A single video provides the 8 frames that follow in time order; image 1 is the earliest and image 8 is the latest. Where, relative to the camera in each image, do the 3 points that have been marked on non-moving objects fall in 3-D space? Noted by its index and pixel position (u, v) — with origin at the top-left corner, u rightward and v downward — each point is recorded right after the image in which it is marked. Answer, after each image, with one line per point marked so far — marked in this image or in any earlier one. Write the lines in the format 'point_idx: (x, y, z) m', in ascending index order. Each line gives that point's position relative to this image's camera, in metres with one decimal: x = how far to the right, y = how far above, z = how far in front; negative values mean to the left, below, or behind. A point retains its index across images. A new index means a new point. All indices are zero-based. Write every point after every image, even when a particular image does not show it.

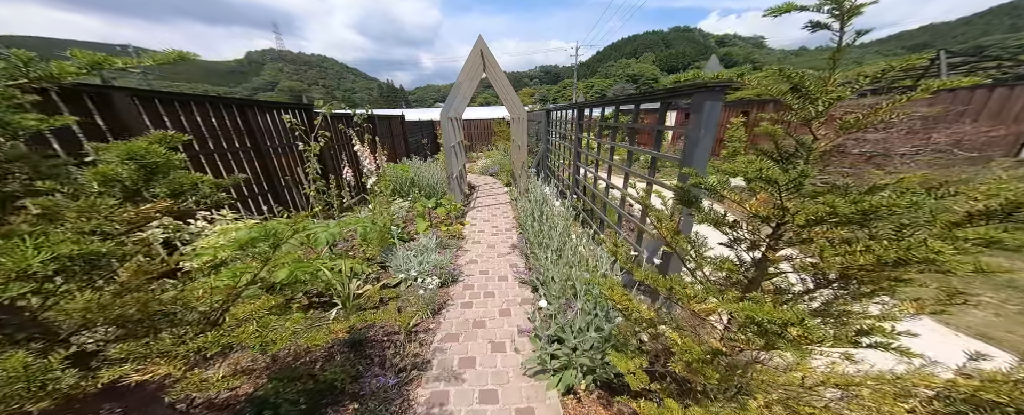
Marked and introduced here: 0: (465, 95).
0: (-0.9, +2.1, +4.6) m
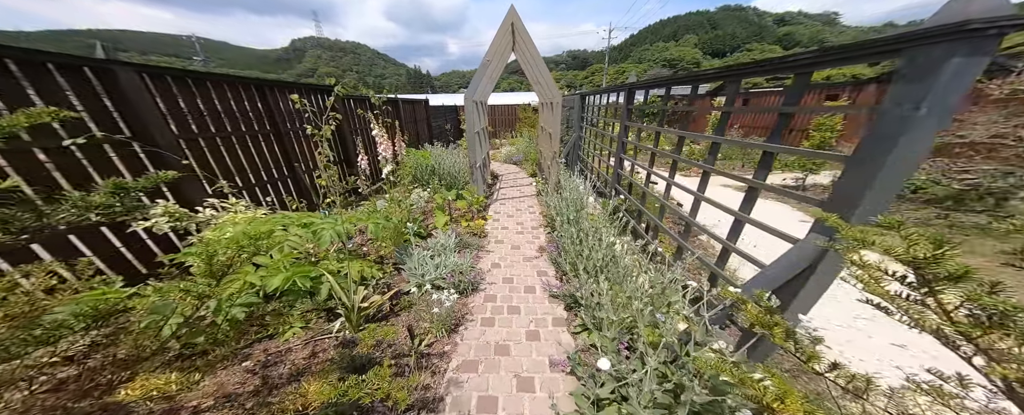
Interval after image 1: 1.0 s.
0: (-0.3, +2.2, +4.2) m
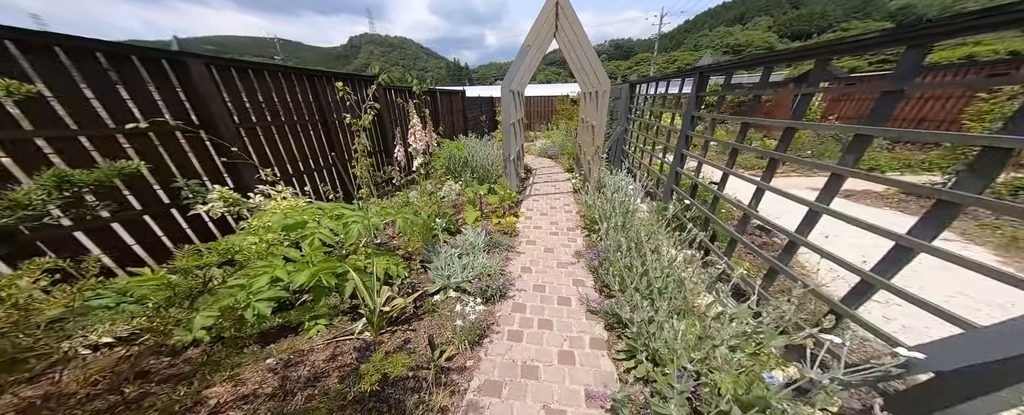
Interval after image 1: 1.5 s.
0: (+0.3, +2.2, +3.9) m
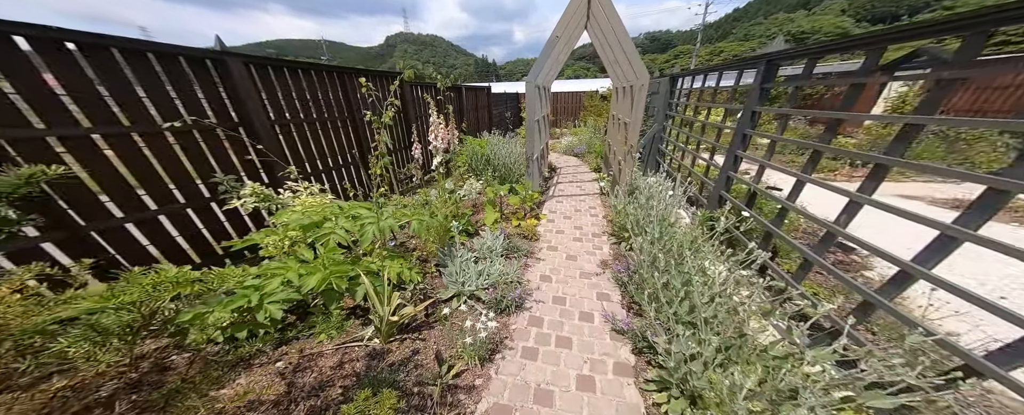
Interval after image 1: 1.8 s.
0: (+0.7, +2.2, +3.7) m
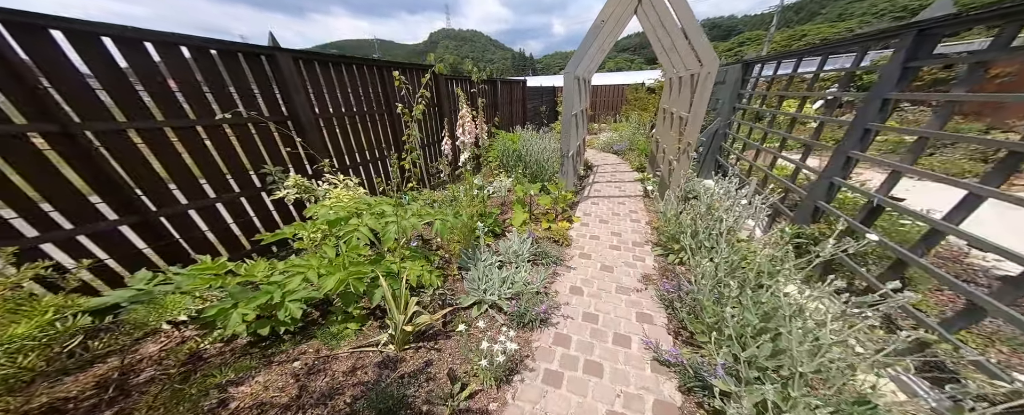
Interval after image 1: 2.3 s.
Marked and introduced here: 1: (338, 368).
0: (+1.2, +2.2, +3.4) m
1: (-0.9, -0.8, +1.3) m
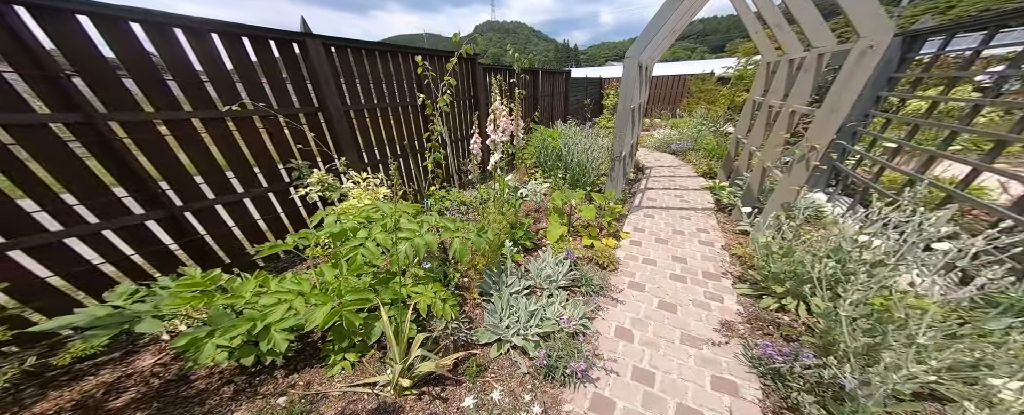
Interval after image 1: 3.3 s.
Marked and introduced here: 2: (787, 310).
0: (+1.7, +2.0, +2.7) m
1: (-0.8, -0.9, +1.1) m
2: (+2.0, -0.7, +1.9) m
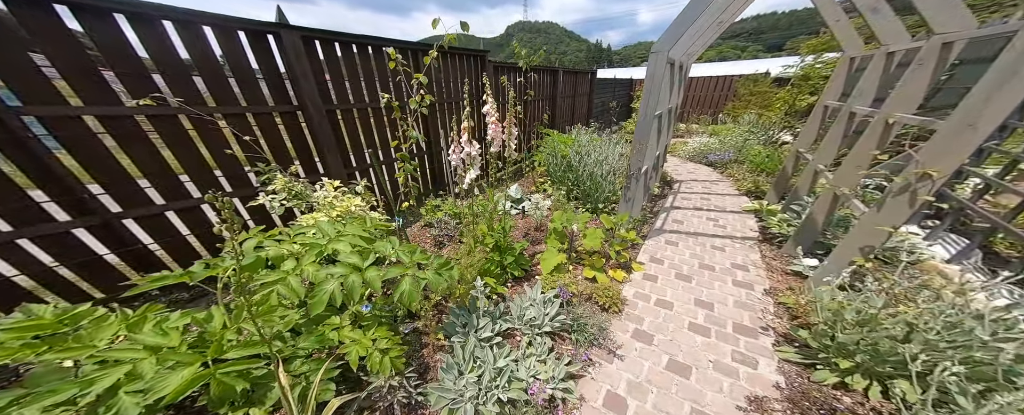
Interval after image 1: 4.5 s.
0: (+1.8, +1.8, +2.2) m
1: (-1.1, -1.0, +0.8) m
2: (+1.8, -1.0, +1.3) m
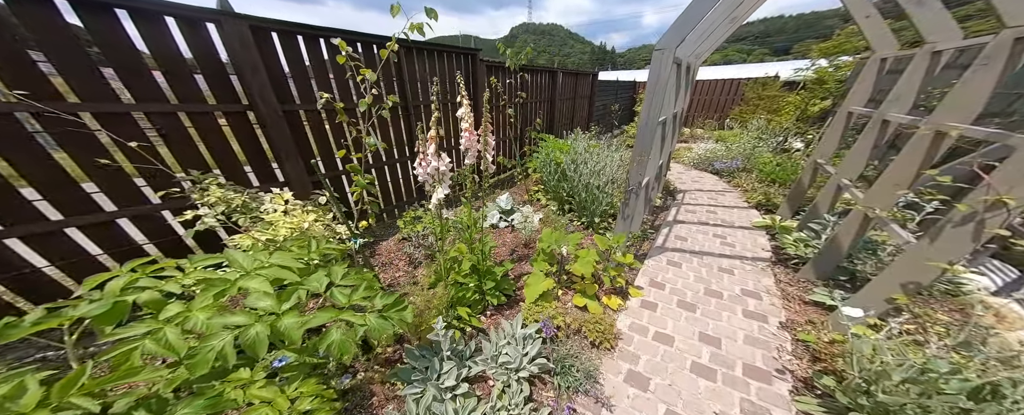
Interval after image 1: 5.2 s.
0: (+1.7, +1.6, +2.0) m
1: (-1.2, -1.1, +0.6) m
2: (+1.6, -1.1, +1.1) m
